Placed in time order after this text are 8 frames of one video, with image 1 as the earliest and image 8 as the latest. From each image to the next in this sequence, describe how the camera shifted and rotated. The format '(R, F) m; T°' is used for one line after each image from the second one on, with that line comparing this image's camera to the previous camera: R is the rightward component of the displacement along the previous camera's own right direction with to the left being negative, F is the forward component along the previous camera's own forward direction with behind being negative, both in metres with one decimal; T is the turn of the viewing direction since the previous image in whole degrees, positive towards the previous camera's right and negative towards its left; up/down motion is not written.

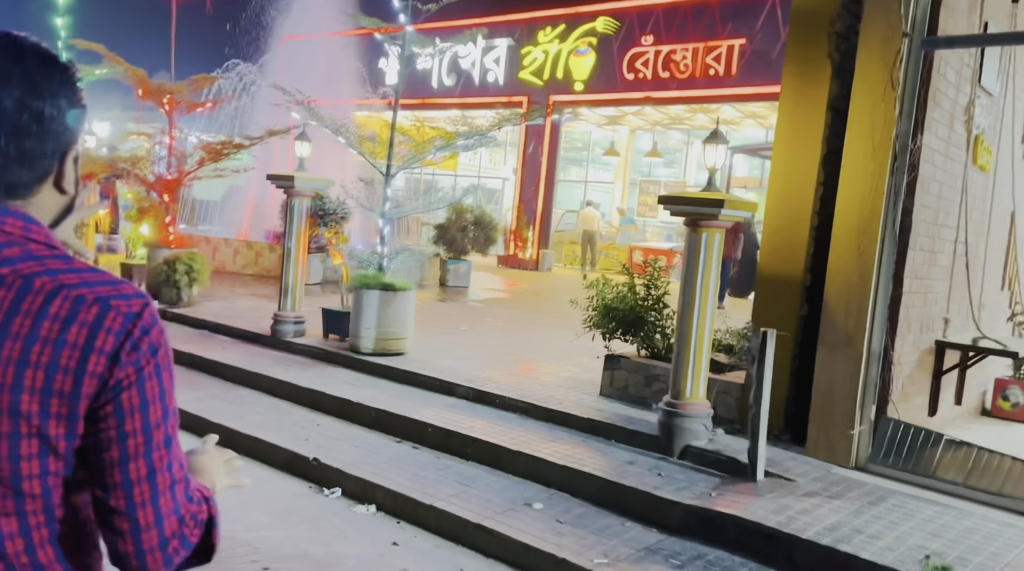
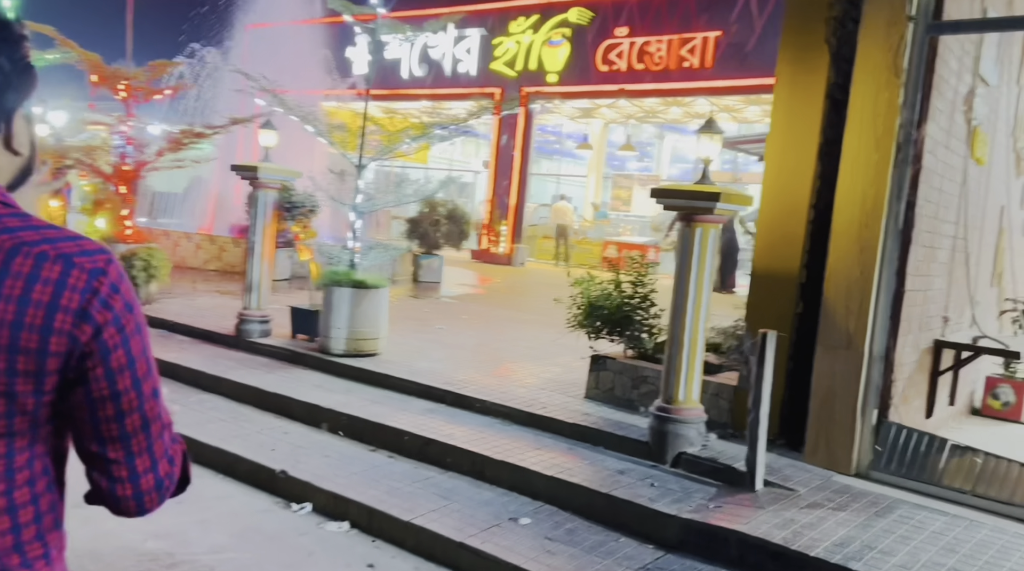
(-0.1, +0.3) m; +2°
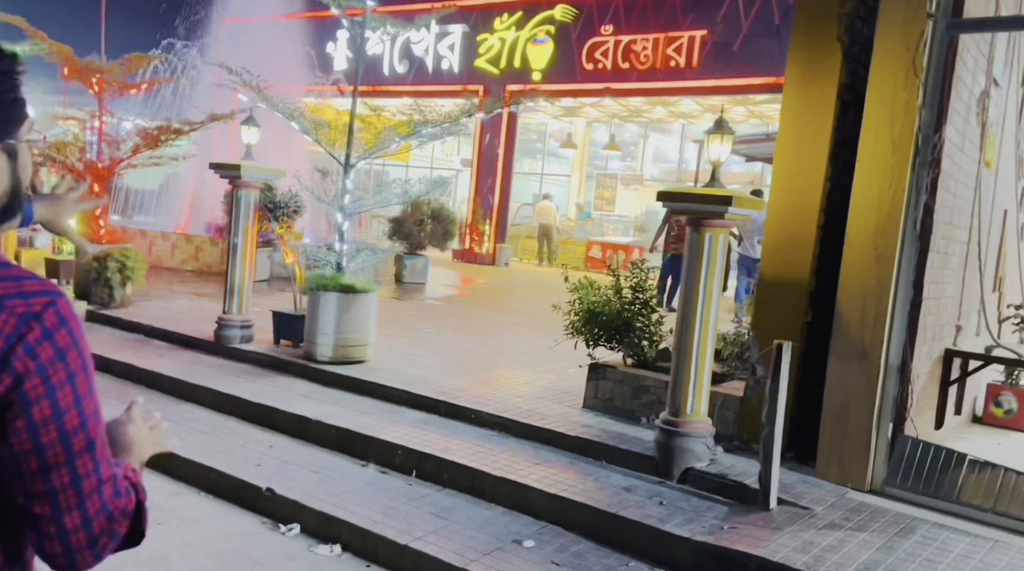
(-0.1, +0.3) m; +1°
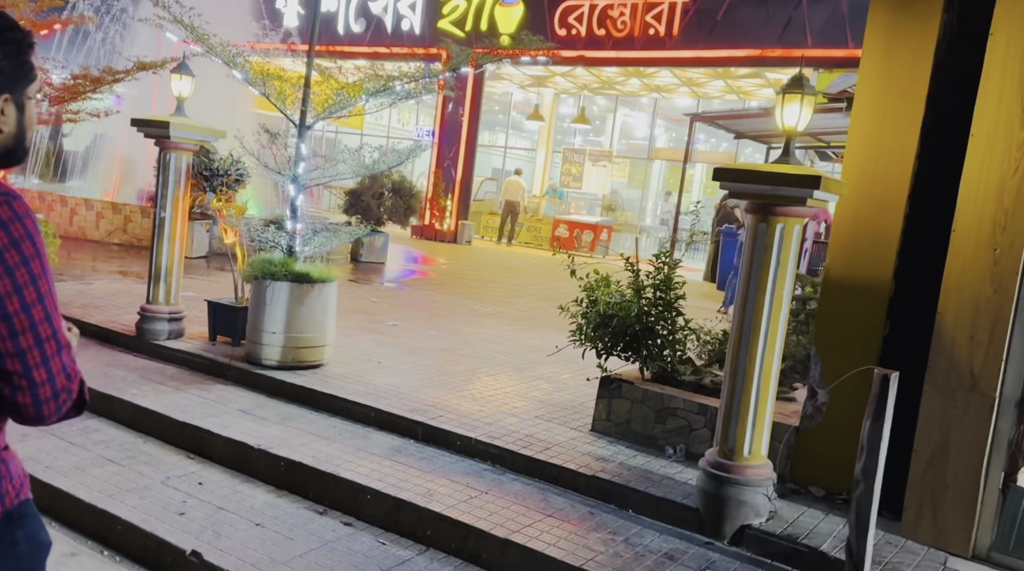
(-0.3, +1.2) m; +3°
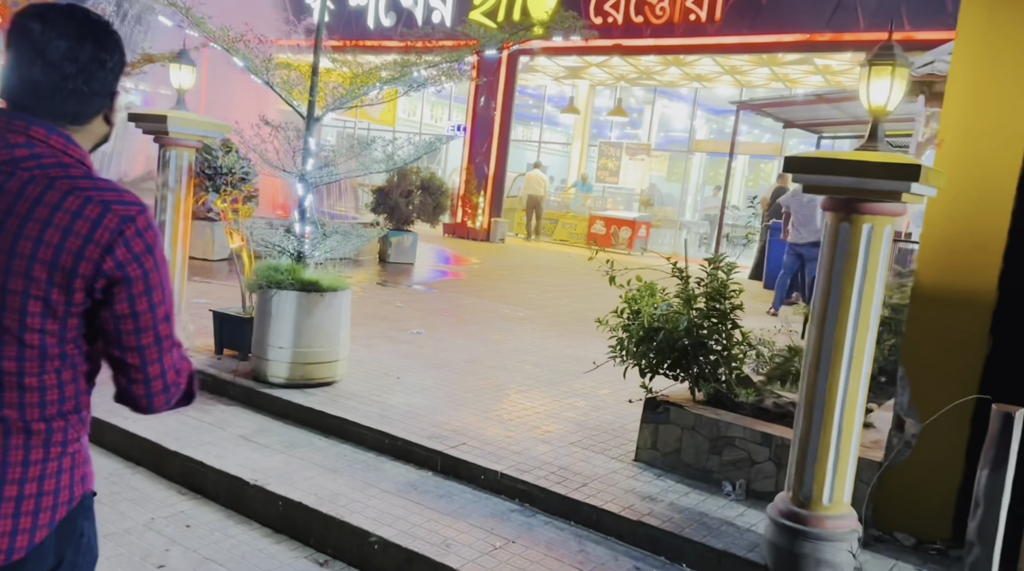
(0.0, +0.6) m; -2°
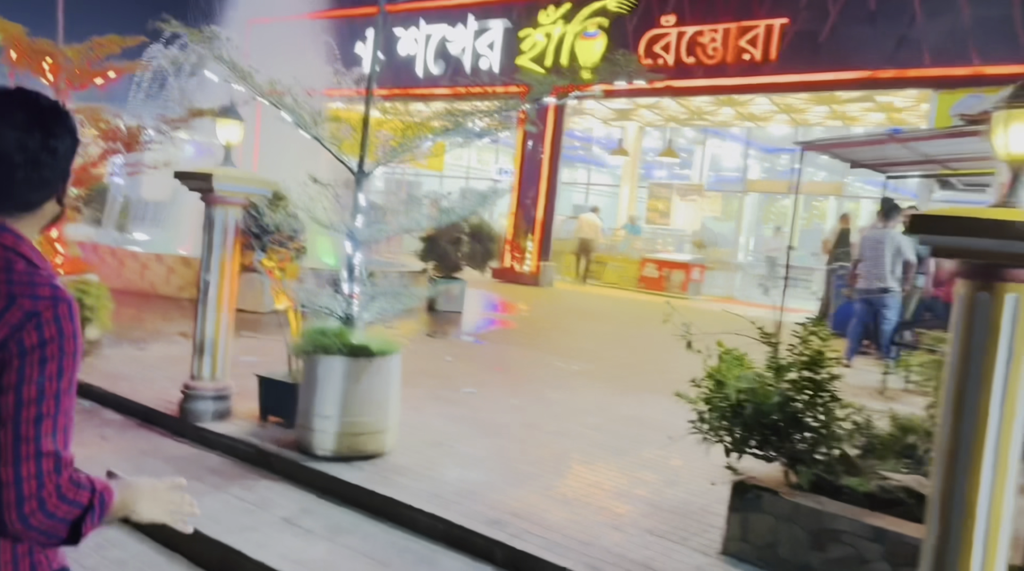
(-0.1, +0.4) m; -3°
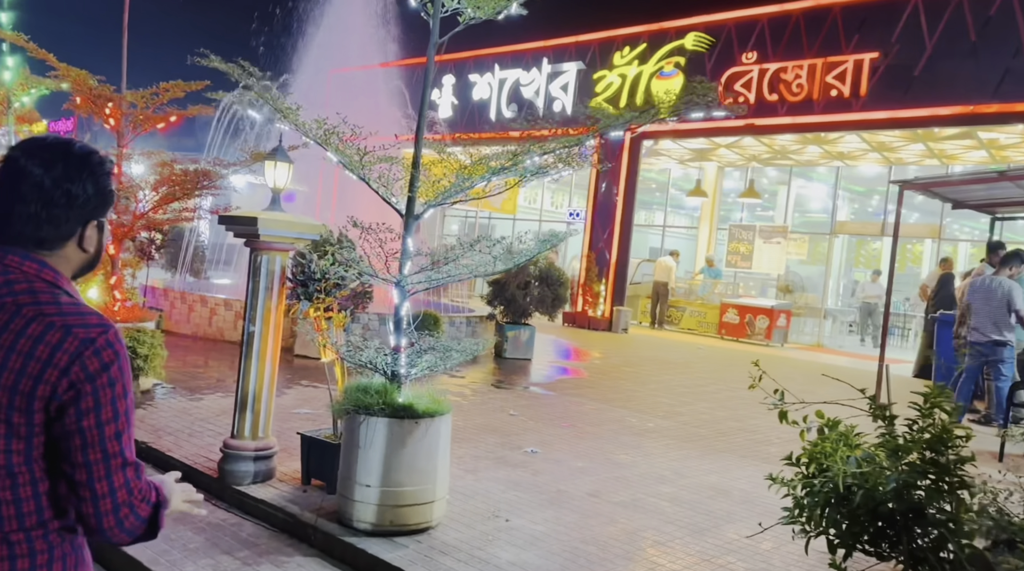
(+0.1, +0.5) m; -5°
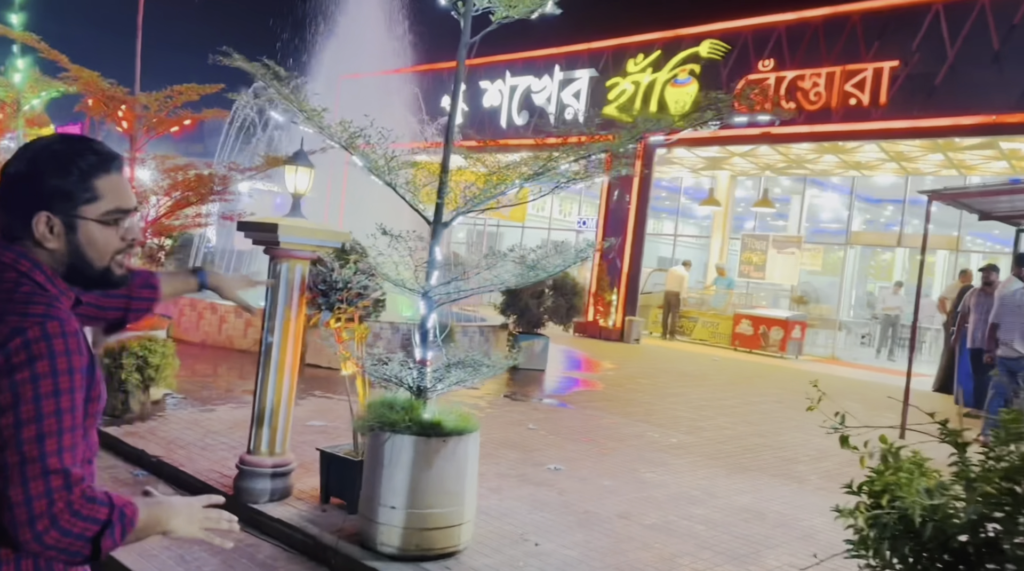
(-0.1, +0.2) m; 0°
